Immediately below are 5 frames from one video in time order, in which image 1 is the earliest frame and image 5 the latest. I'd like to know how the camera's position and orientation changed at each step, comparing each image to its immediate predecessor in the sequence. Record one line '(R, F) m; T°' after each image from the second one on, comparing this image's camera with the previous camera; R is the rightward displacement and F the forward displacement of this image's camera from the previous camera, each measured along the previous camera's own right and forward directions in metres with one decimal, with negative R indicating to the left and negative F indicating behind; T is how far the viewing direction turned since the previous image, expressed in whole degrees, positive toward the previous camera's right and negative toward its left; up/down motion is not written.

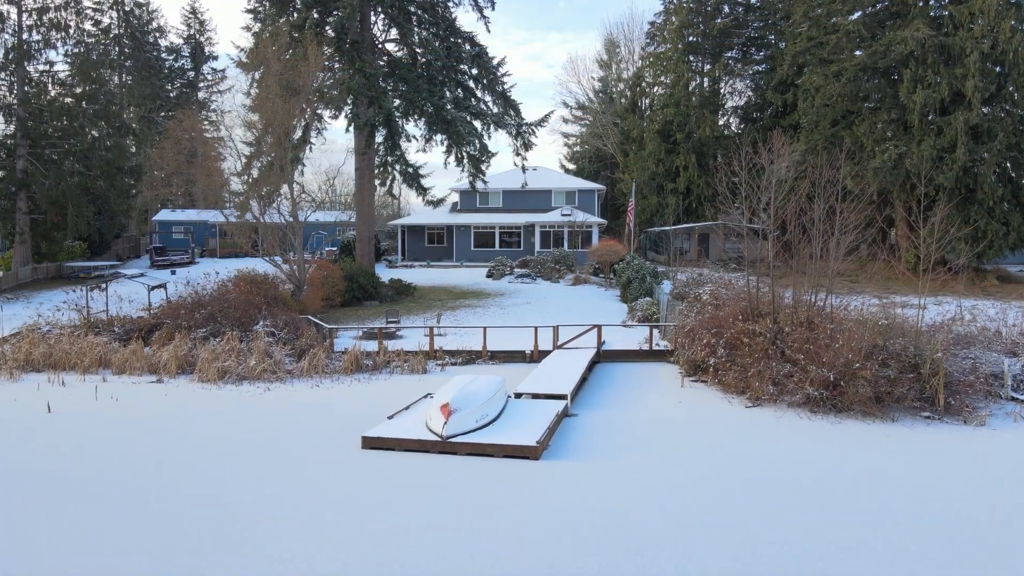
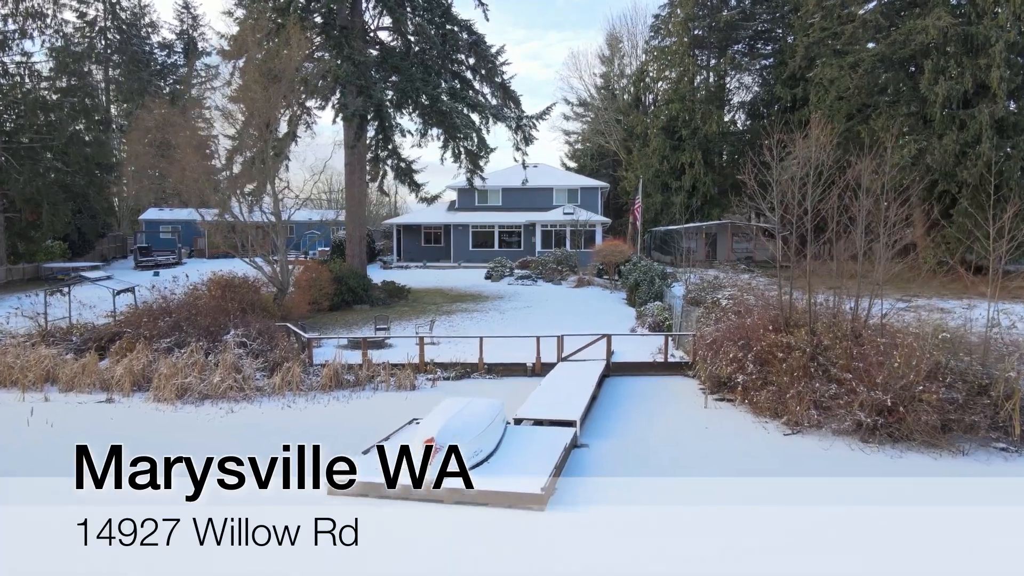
(0.0, +1.1) m; 0°
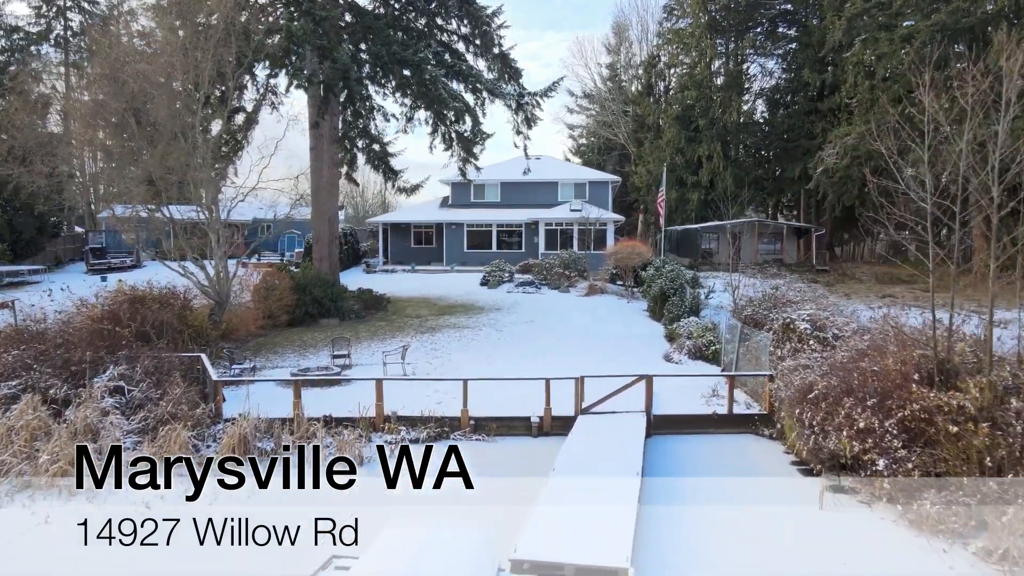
(0.0, +3.0) m; 0°
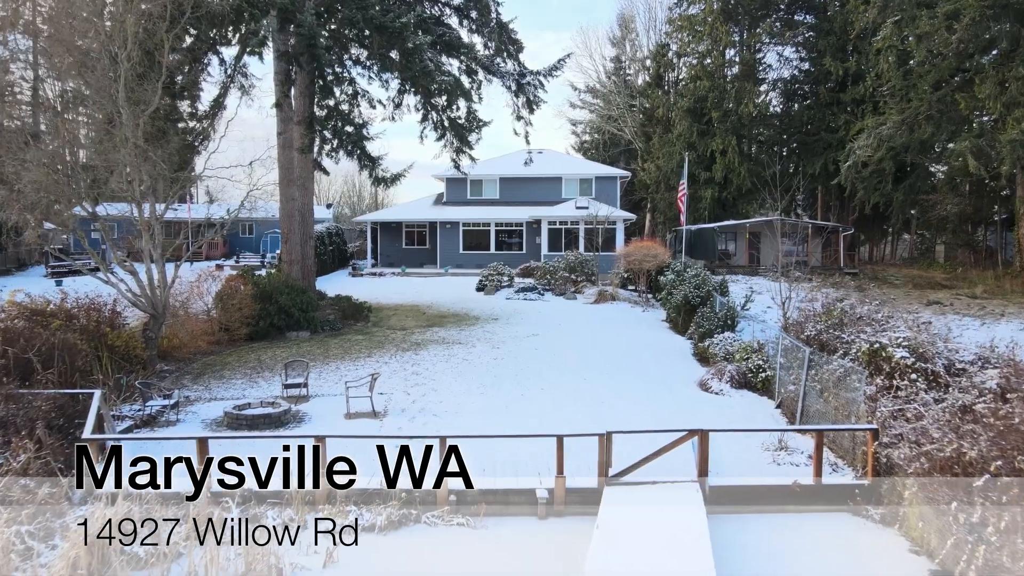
(0.0, +2.0) m; 0°
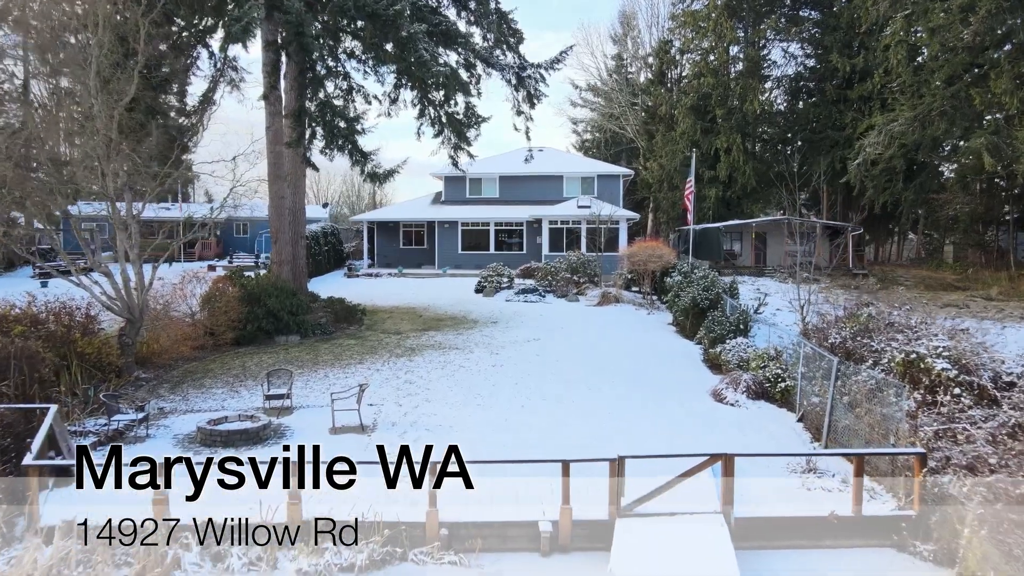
(0.0, +0.6) m; 0°
